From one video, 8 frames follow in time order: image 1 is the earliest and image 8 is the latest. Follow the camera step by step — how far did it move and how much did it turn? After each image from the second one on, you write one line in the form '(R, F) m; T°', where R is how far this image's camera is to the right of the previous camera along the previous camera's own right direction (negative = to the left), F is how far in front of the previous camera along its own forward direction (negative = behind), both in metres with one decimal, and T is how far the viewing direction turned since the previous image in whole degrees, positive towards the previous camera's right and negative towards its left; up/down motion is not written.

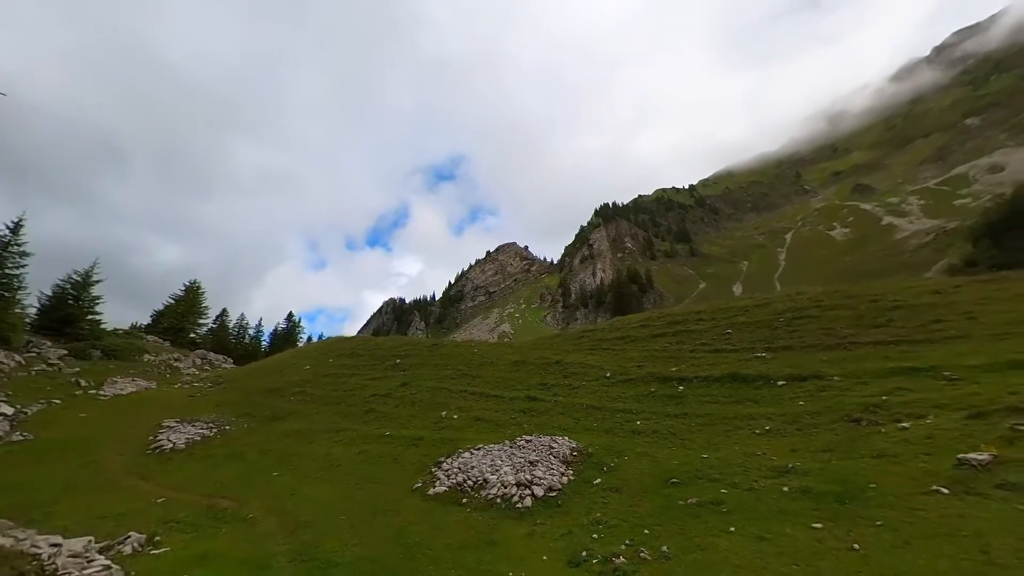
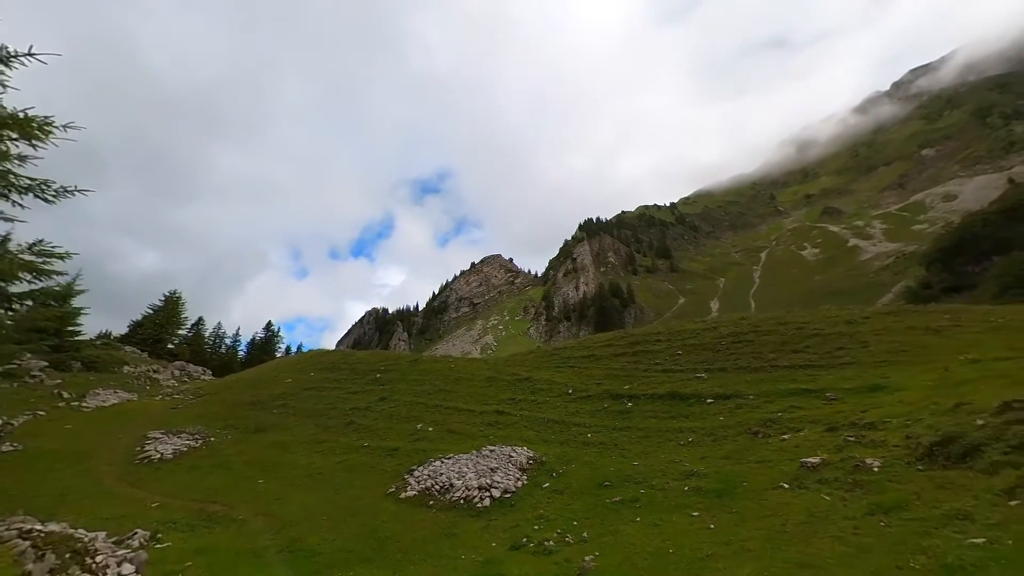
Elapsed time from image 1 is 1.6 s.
(+1.1, -4.2) m; +2°
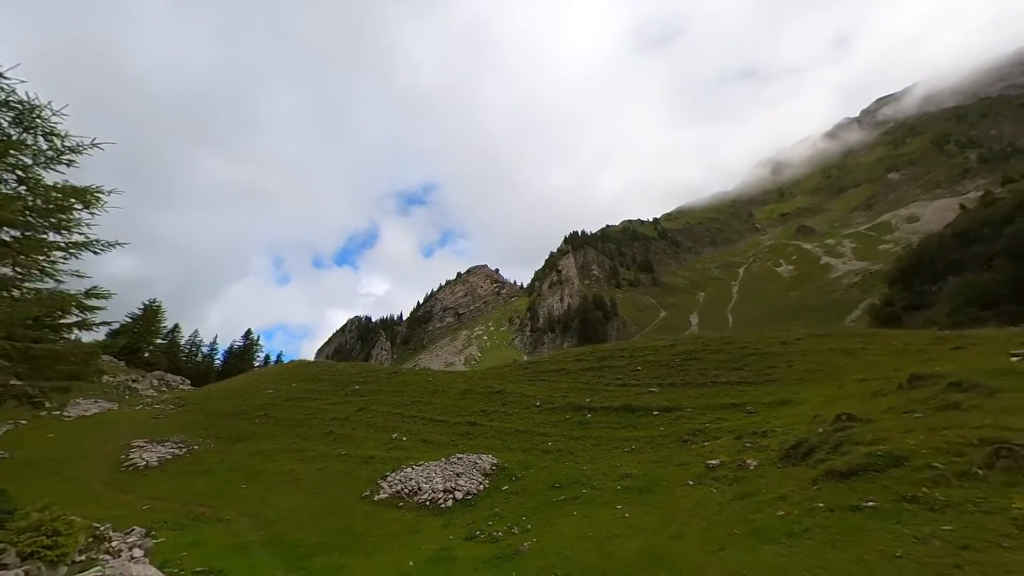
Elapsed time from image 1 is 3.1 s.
(+1.2, -3.7) m; +2°
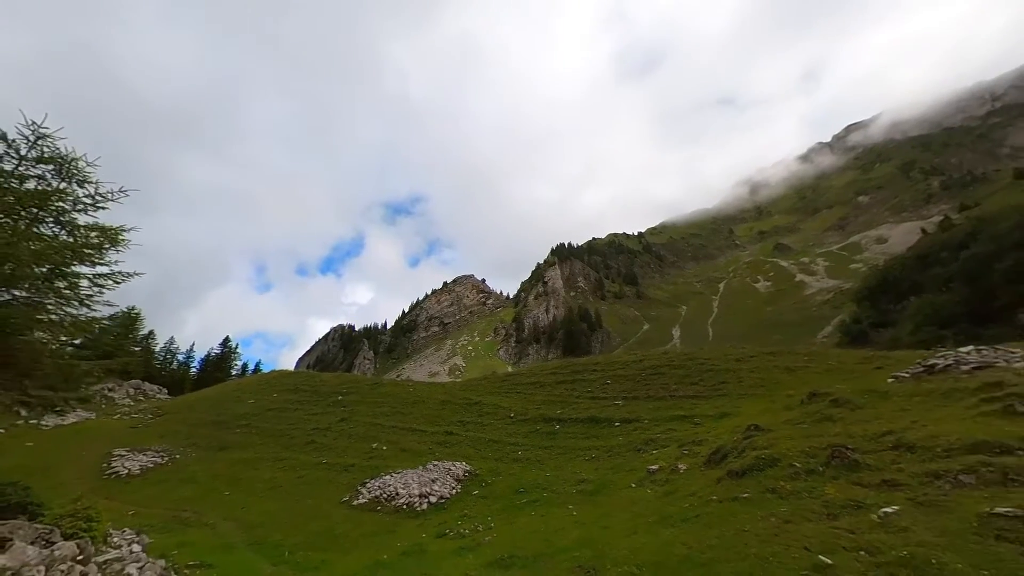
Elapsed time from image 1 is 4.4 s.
(+0.9, -2.9) m; +2°
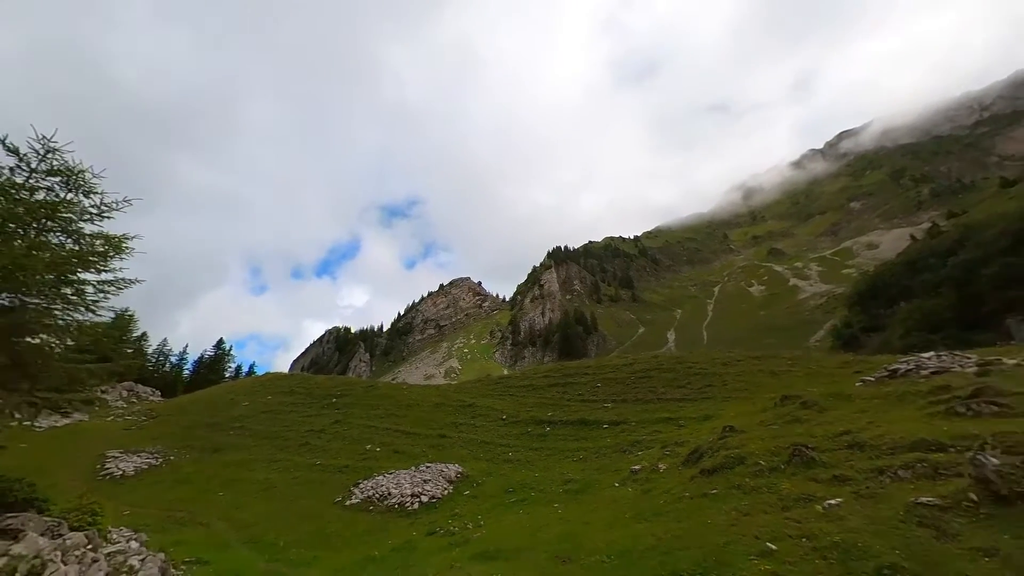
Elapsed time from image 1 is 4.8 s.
(+0.4, -0.9) m; 0°
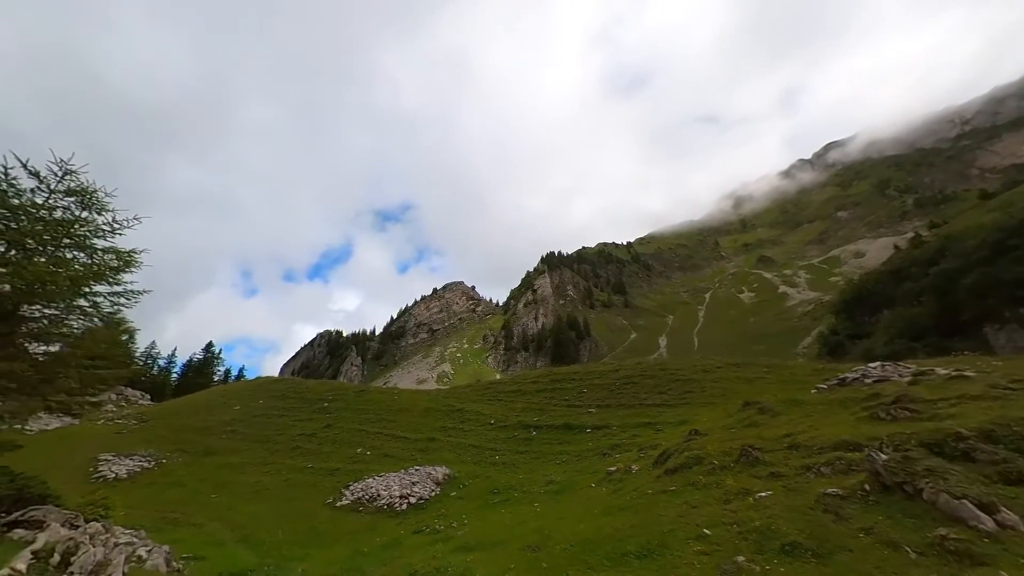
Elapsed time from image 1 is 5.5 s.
(+0.5, -1.5) m; +1°
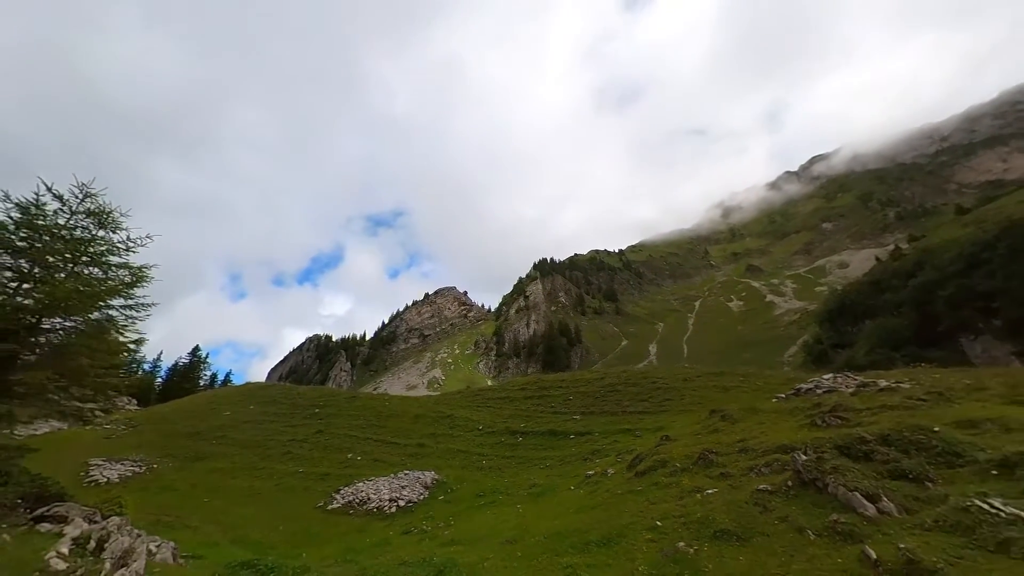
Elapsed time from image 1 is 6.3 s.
(+0.3, -1.7) m; +1°
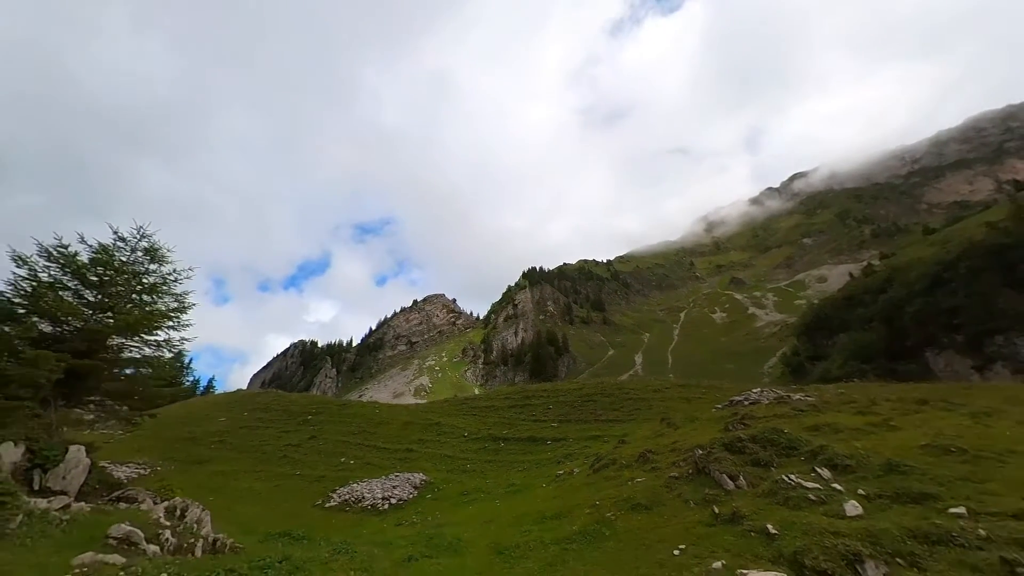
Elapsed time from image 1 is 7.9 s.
(+0.4, -4.3) m; +1°
